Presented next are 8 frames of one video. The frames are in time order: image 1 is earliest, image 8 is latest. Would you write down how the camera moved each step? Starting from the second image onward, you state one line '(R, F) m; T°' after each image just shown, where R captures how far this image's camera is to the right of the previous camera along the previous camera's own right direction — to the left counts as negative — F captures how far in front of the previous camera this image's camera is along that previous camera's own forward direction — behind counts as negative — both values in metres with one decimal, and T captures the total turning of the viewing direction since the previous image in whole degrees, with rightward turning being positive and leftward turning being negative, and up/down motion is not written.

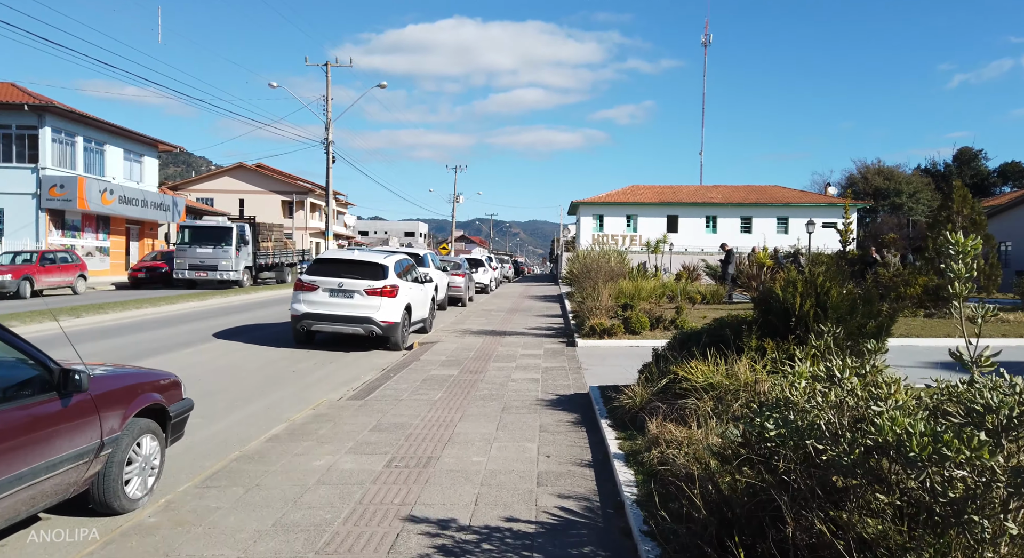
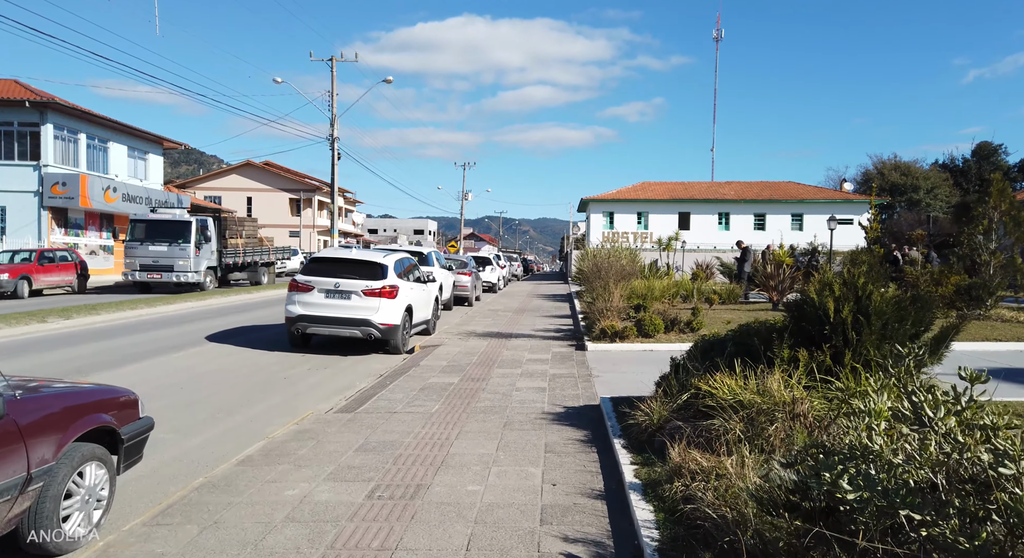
(+0.1, +0.7) m; -1°
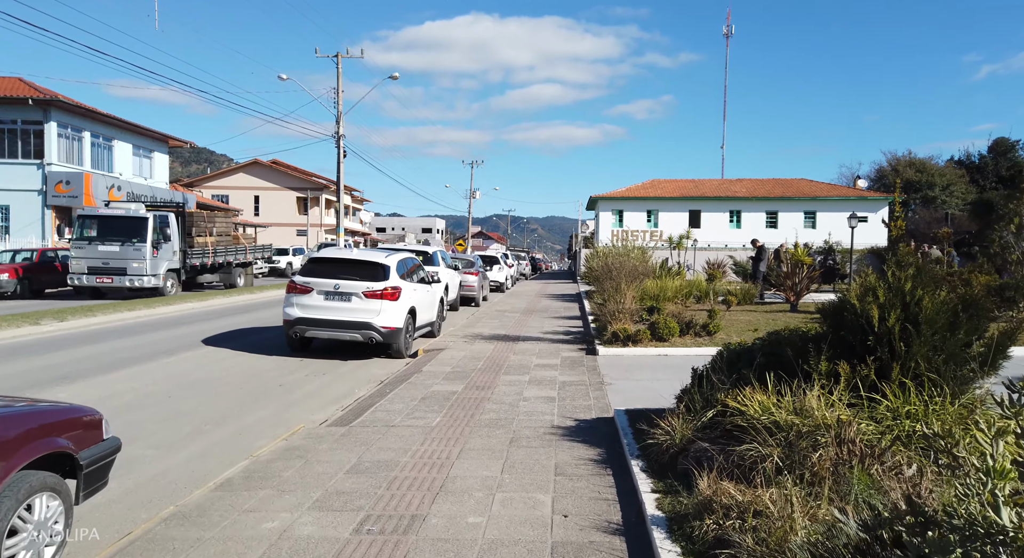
(0.0, +0.5) m; -1°
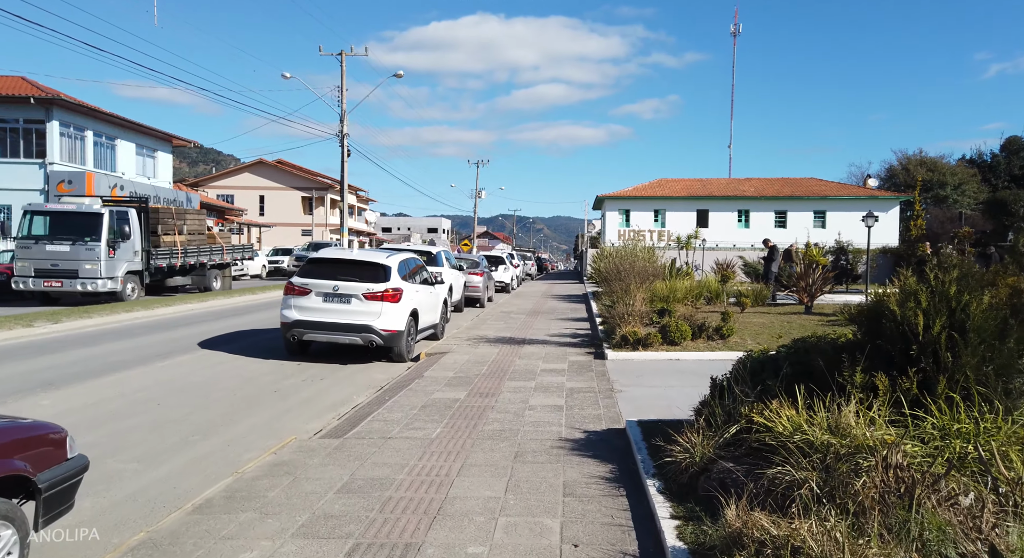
(0.0, +0.4) m; 0°
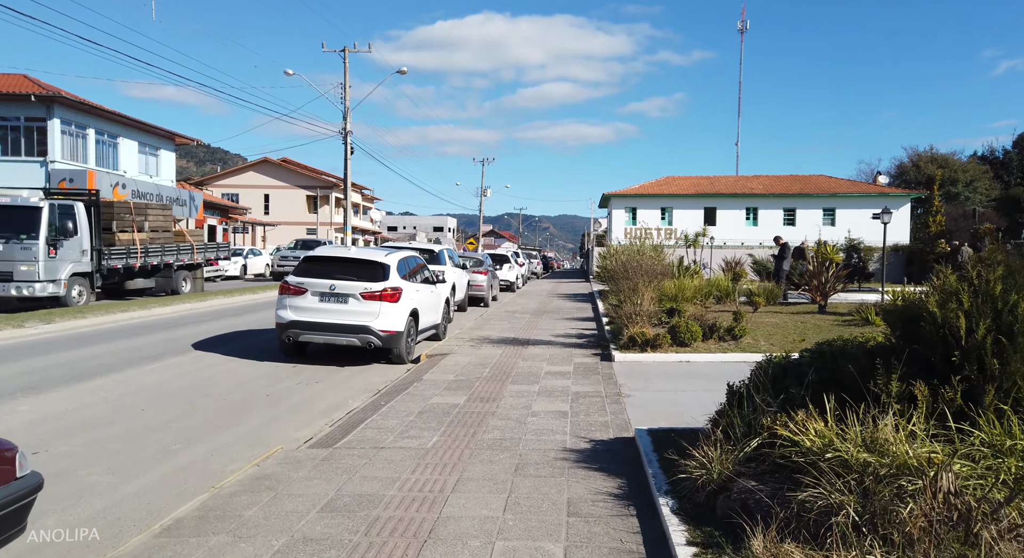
(0.0, +0.4) m; 0°
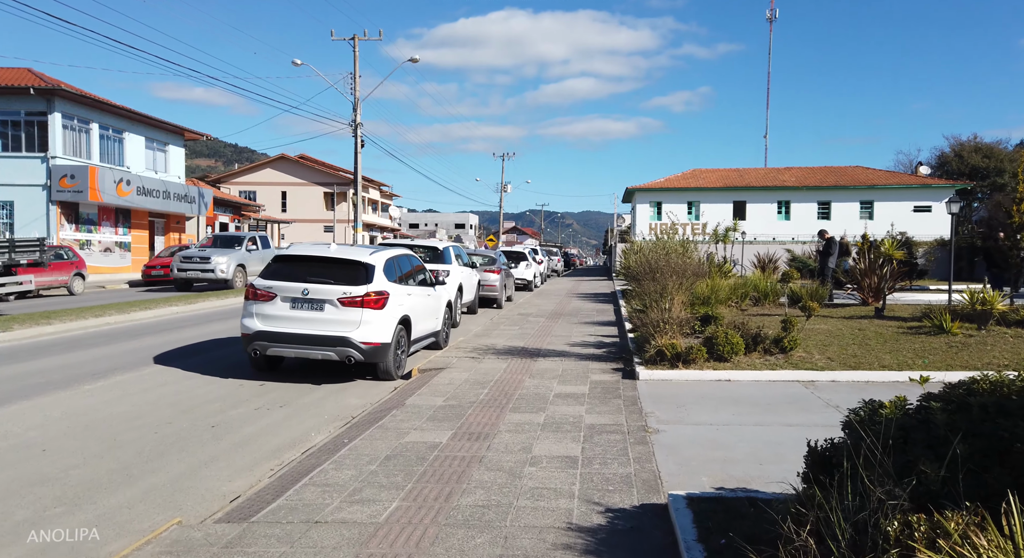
(+0.2, +1.7) m; -2°
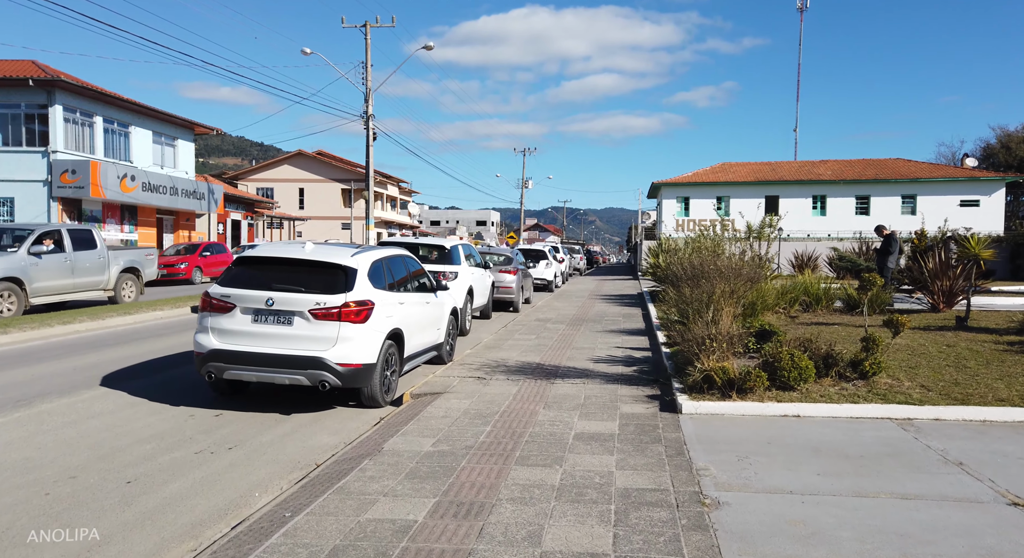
(+0.1, +1.7) m; -2°
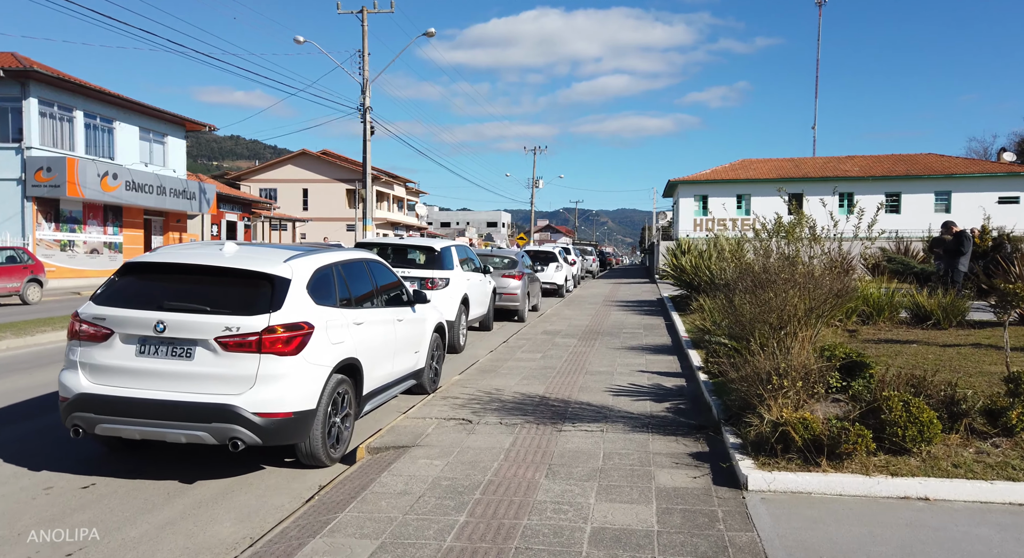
(+0.2, +2.2) m; -1°
